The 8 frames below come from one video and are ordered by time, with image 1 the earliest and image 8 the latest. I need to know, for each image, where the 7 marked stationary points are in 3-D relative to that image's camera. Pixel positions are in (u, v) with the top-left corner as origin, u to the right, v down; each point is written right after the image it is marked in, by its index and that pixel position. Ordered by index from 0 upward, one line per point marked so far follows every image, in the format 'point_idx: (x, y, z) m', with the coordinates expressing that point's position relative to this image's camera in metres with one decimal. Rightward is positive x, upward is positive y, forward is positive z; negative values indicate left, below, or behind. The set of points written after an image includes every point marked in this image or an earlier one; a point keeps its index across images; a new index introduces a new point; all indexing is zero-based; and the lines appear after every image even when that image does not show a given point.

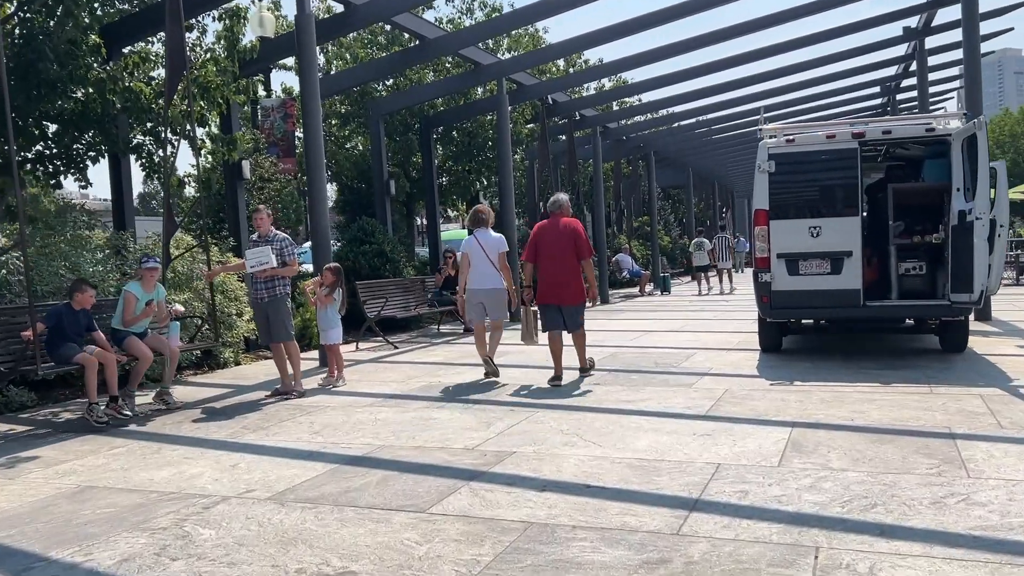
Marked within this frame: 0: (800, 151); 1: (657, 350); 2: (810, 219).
0: (+3.3, +1.6, +9.5) m
1: (+1.9, -0.8, +11.0) m
2: (+3.4, +0.8, +9.4) m
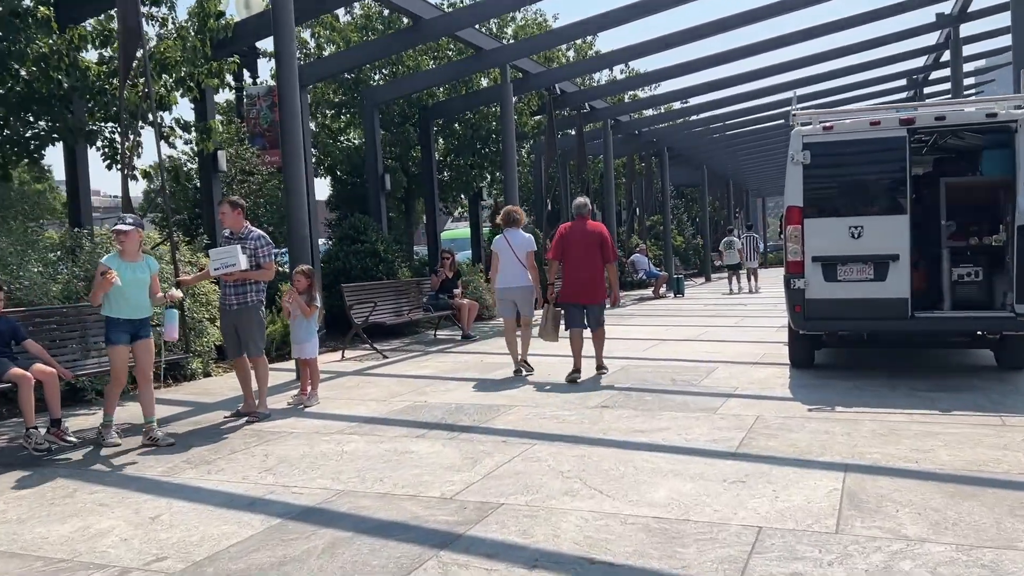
0: (+3.3, +1.5, +8.4) m
1: (+1.9, -0.9, +9.8) m
2: (+3.4, +0.7, +8.3) m
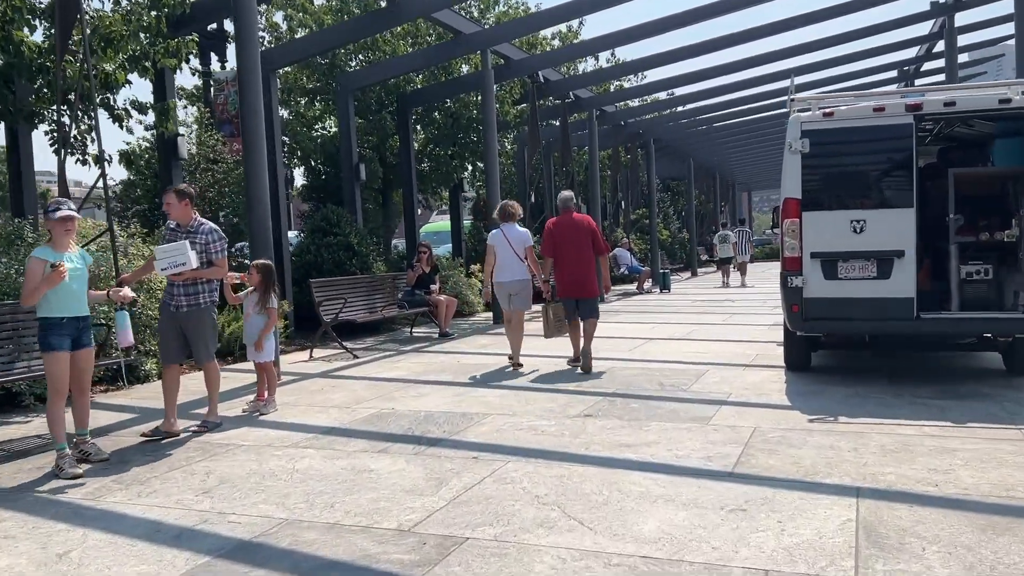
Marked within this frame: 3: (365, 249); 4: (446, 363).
0: (+3.0, +1.5, +7.8) m
1: (+1.6, -0.9, +9.2) m
2: (+3.1, +0.7, +7.7) m
3: (-2.4, +0.6, +13.6) m
4: (-0.8, -0.9, +9.9) m
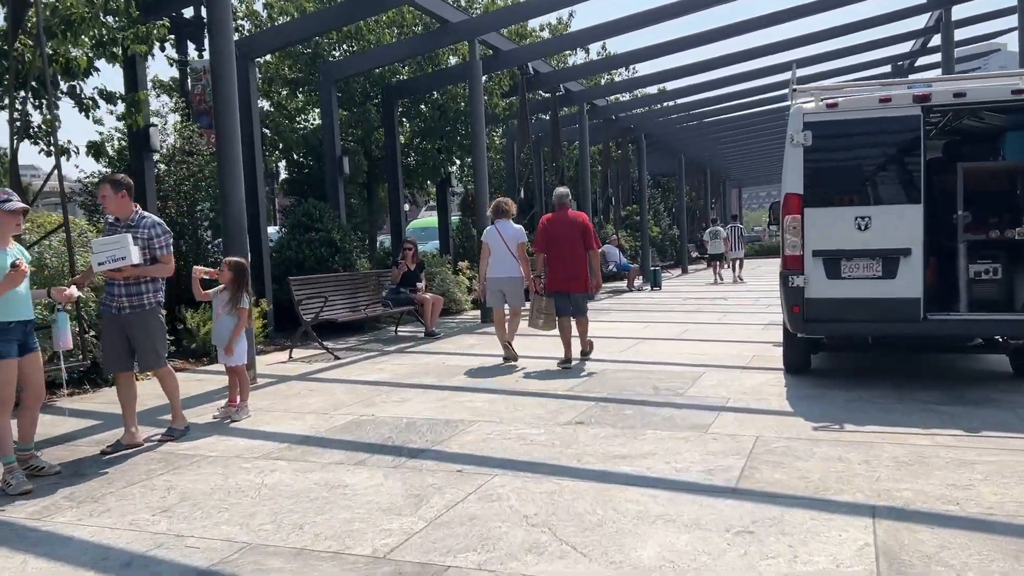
0: (+2.9, +1.5, +7.4) m
1: (+1.5, -0.8, +8.9) m
2: (+3.0, +0.7, +7.3) m
3: (-2.6, +0.7, +13.2) m
4: (-0.9, -0.9, +9.5) m
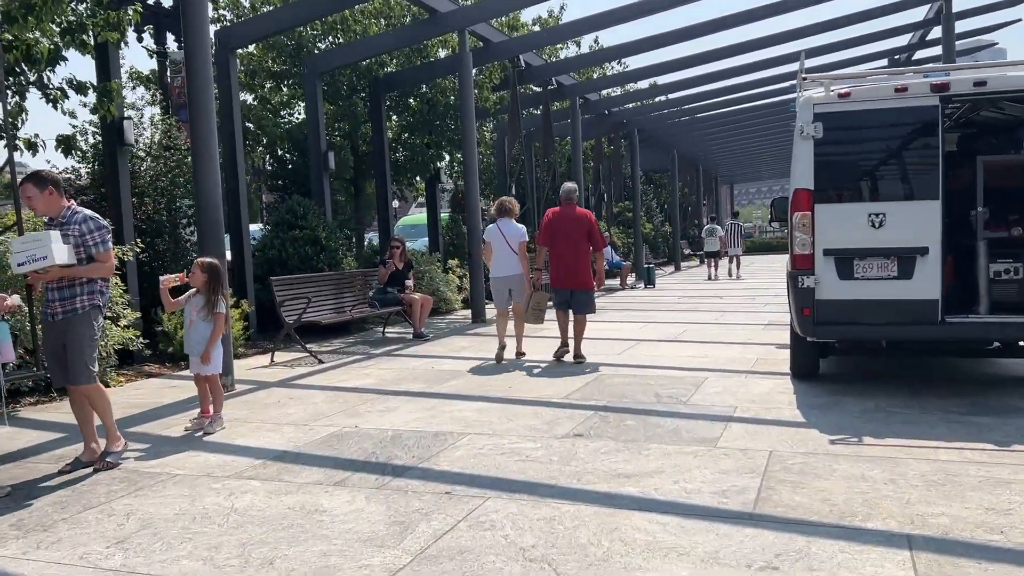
0: (+2.9, +1.5, +7.0) m
1: (+1.4, -0.8, +8.4) m
2: (+3.0, +0.7, +6.9) m
3: (-2.7, +0.7, +12.7) m
4: (-1.0, -0.9, +9.1) m
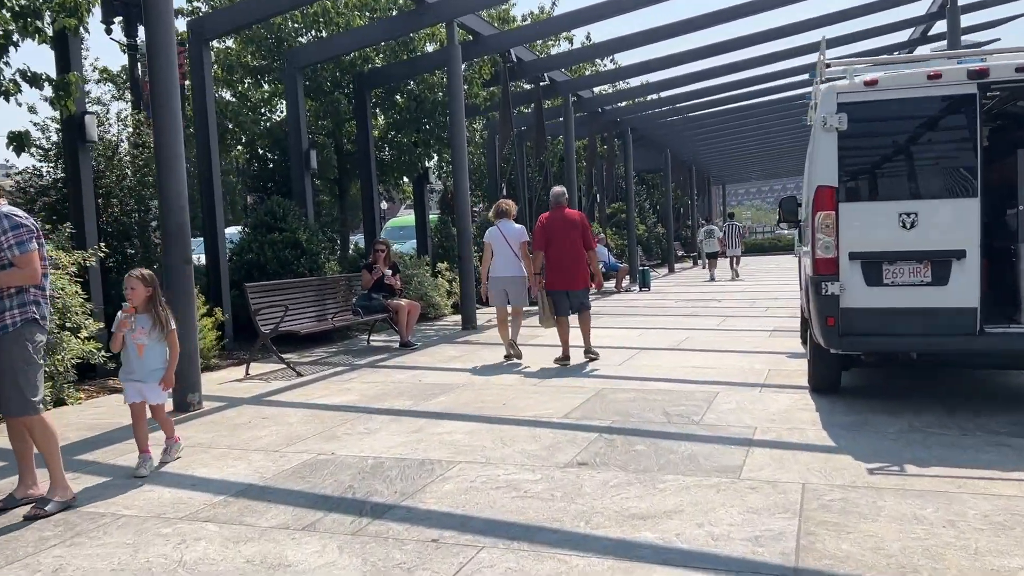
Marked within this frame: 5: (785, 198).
0: (+2.8, +1.4, +6.4) m
1: (+1.4, -0.9, +7.8) m
2: (+2.9, +0.6, +6.3) m
3: (-2.8, +0.6, +12.0) m
4: (-1.1, -1.0, +8.4) m
5: (+3.2, +1.1, +9.7) m
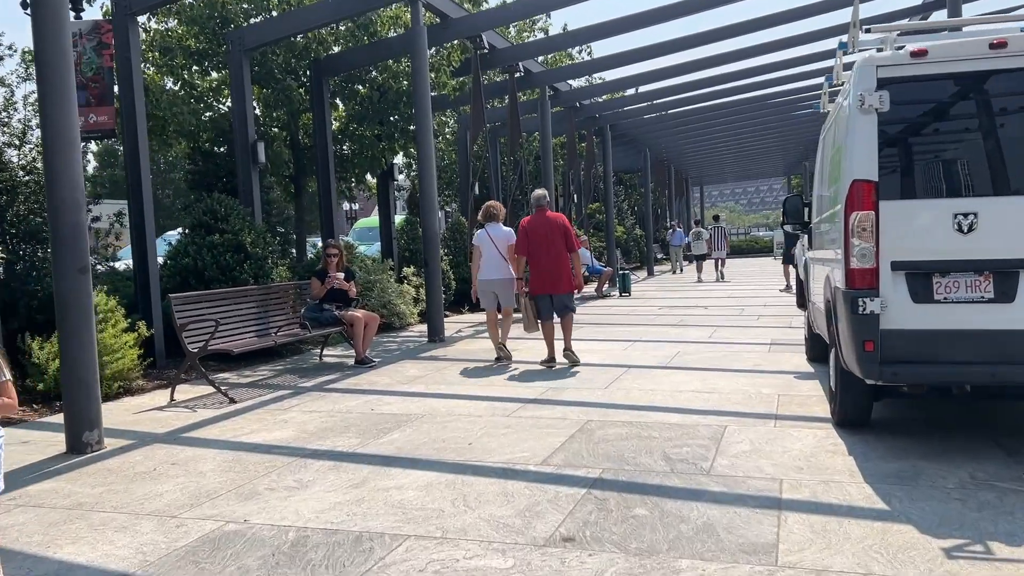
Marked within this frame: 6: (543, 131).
0: (+2.6, +1.3, +5.2) m
1: (+1.1, -1.0, +6.6) m
2: (+2.7, +0.5, +5.1) m
3: (-3.2, +0.5, +10.6) m
4: (-1.3, -1.1, +7.1) m
5: (+2.9, +0.9, +8.5) m
6: (+0.7, +3.5, +18.8) m
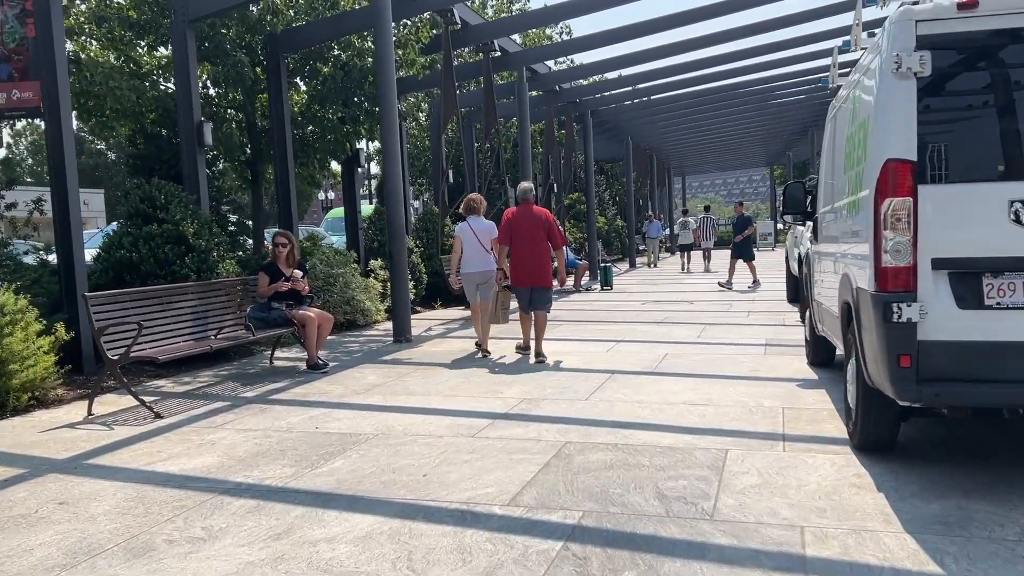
0: (+2.4, +1.3, +4.3) m
1: (+0.9, -1.0, +5.6) m
2: (+2.5, +0.5, +4.2) m
3: (-3.5, +0.5, +9.6) m
4: (-1.6, -1.1, +6.1) m
5: (+2.6, +1.0, +7.6) m
6: (+0.2, +3.7, +17.8) m
